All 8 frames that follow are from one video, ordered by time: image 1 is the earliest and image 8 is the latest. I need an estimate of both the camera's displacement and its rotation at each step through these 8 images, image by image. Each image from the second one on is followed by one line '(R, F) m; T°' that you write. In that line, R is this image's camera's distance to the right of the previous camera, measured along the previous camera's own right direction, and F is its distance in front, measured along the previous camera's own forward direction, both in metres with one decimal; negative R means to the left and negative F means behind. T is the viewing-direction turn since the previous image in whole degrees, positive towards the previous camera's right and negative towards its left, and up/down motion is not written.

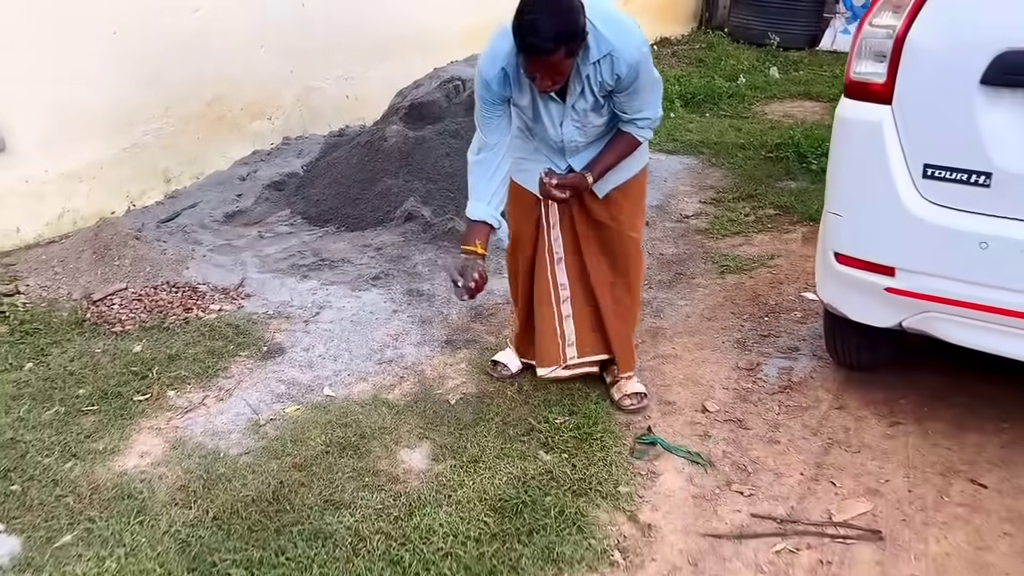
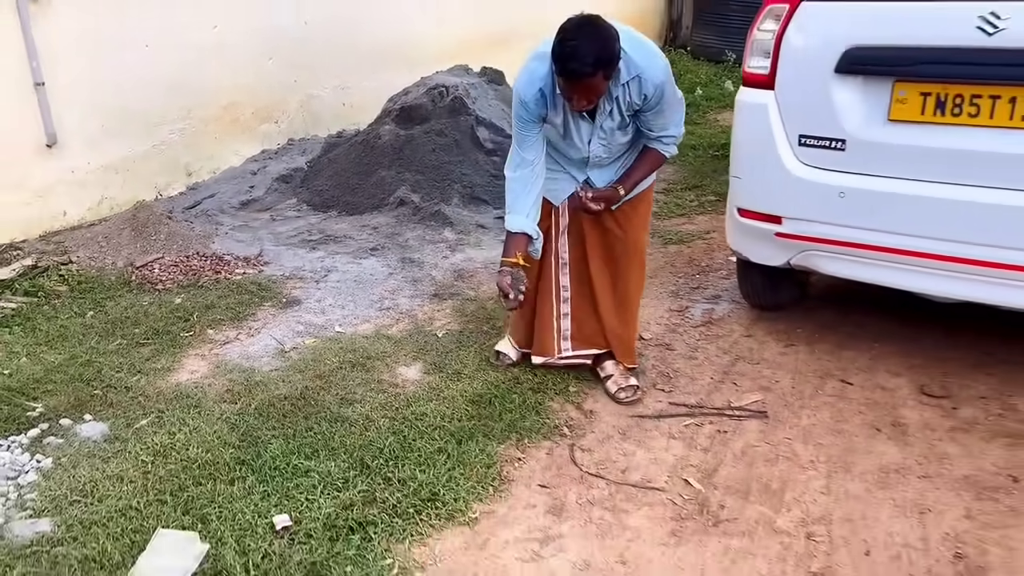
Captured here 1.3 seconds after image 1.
(0.0, -0.7) m; +1°
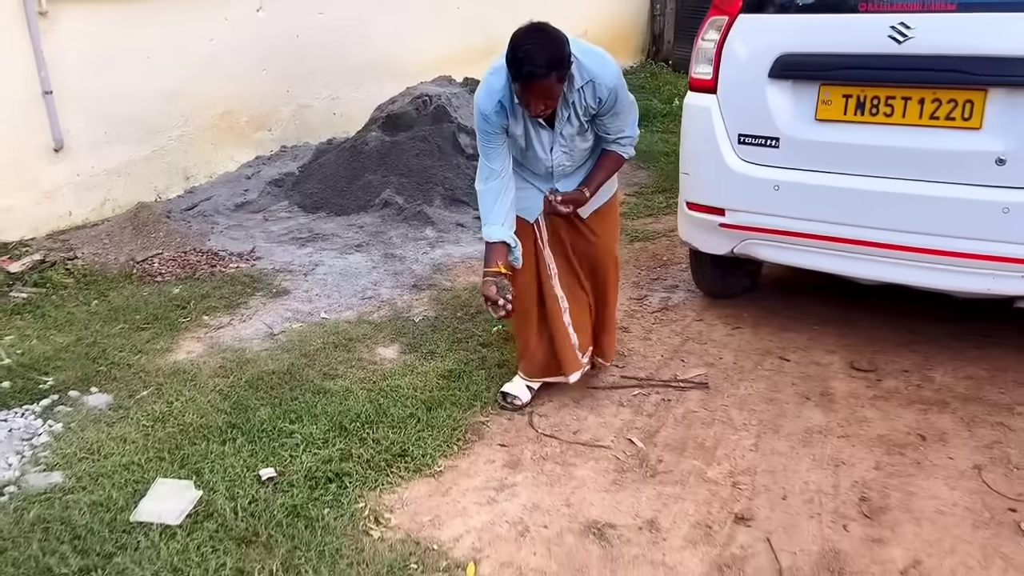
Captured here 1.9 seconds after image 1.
(+0.1, -0.3) m; 0°
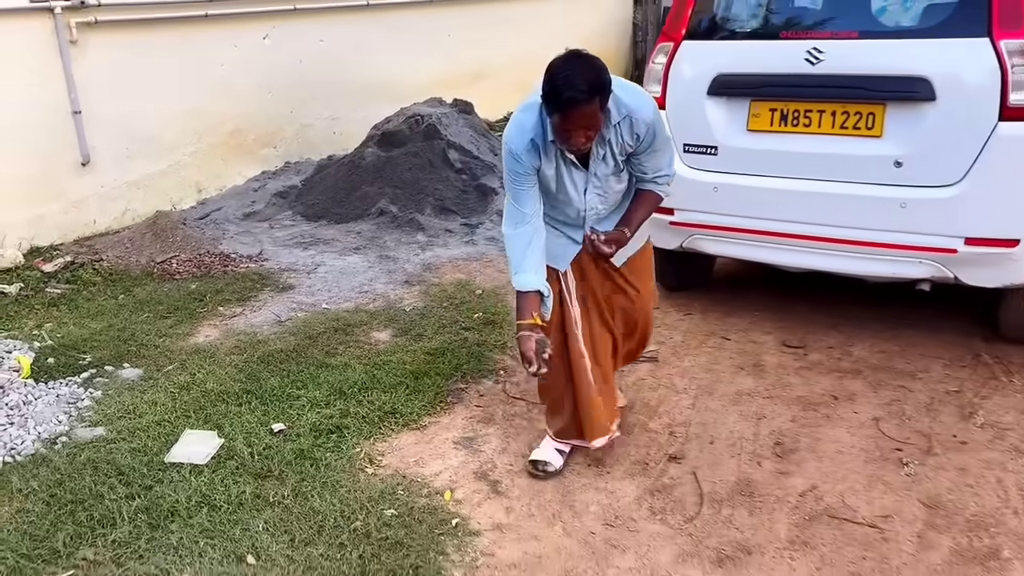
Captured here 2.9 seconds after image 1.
(+0.1, -0.5) m; 0°
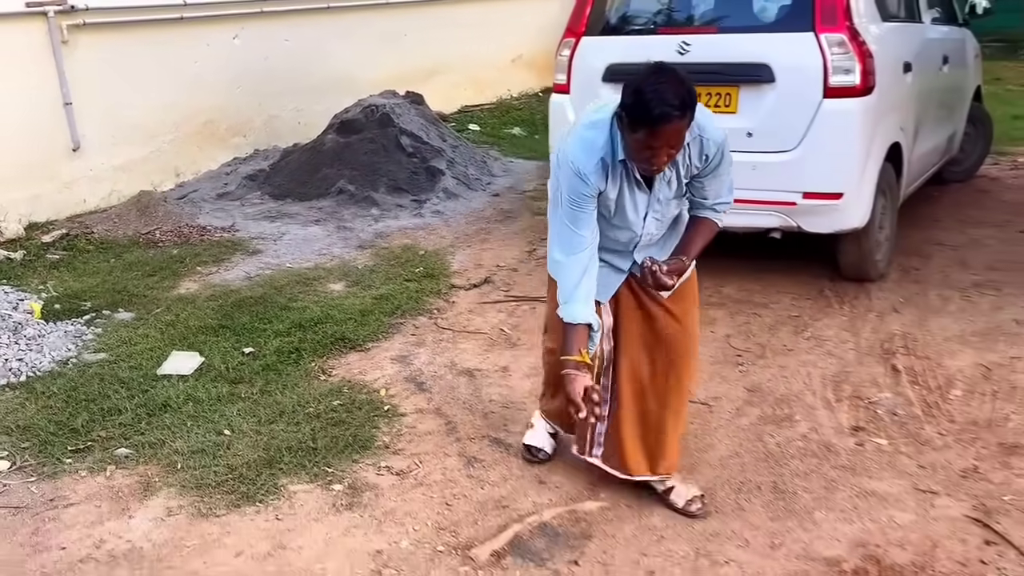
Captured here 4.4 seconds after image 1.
(+0.2, -0.8) m; +2°
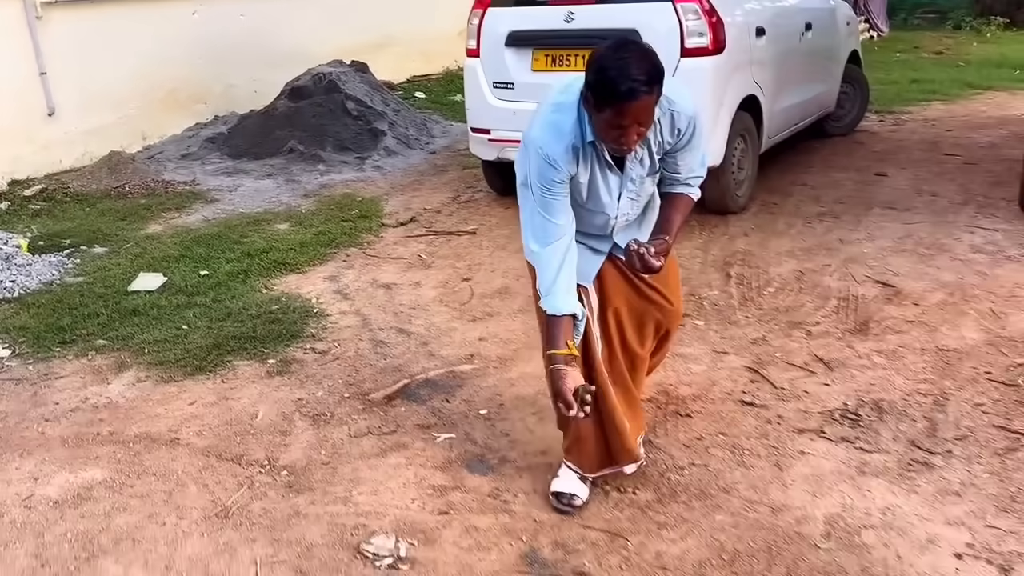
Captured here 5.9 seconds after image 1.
(+0.4, -0.9) m; +1°
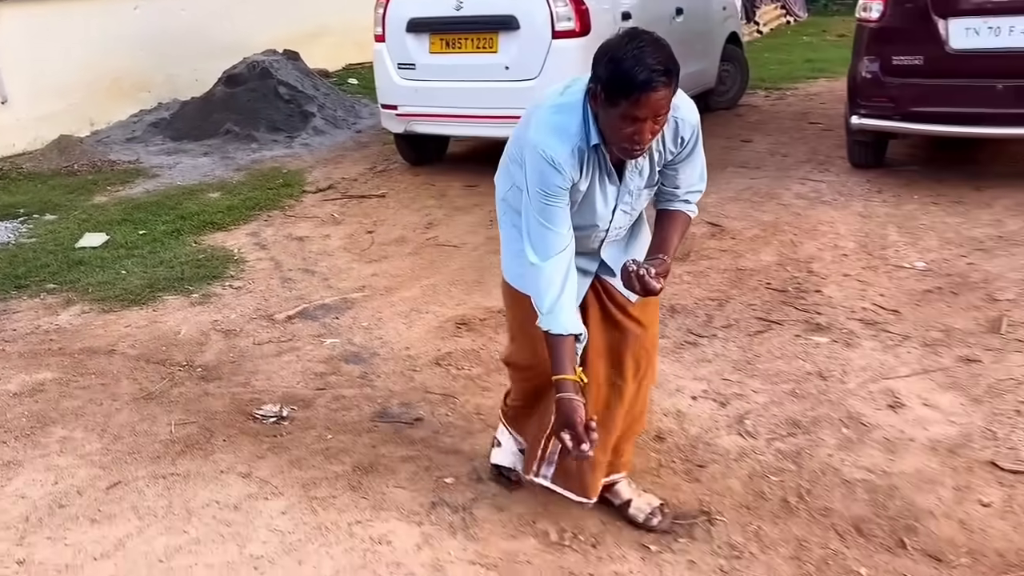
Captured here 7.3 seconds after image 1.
(+0.4, -0.8) m; +2°
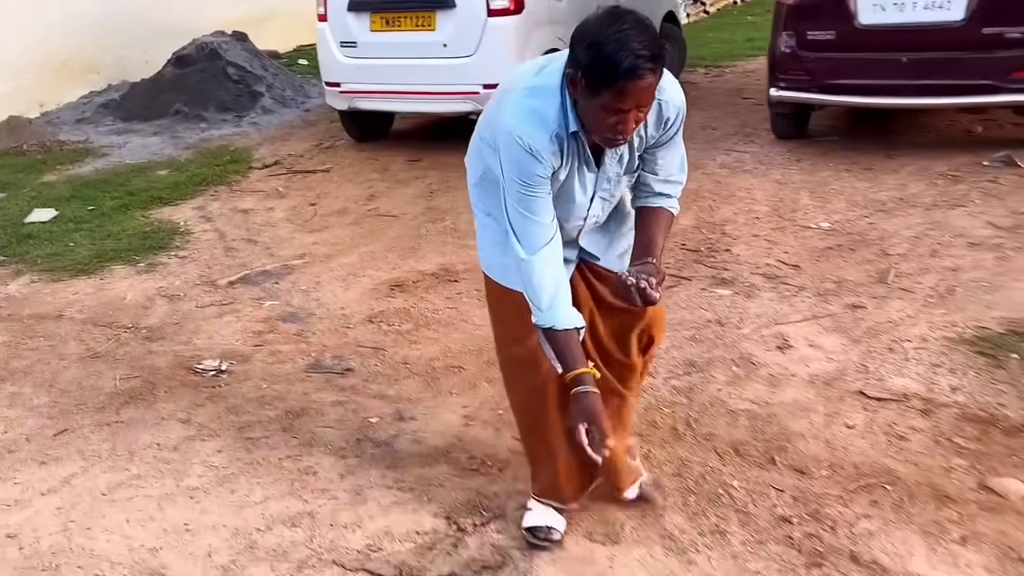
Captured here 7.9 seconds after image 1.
(+0.2, -0.3) m; +2°
